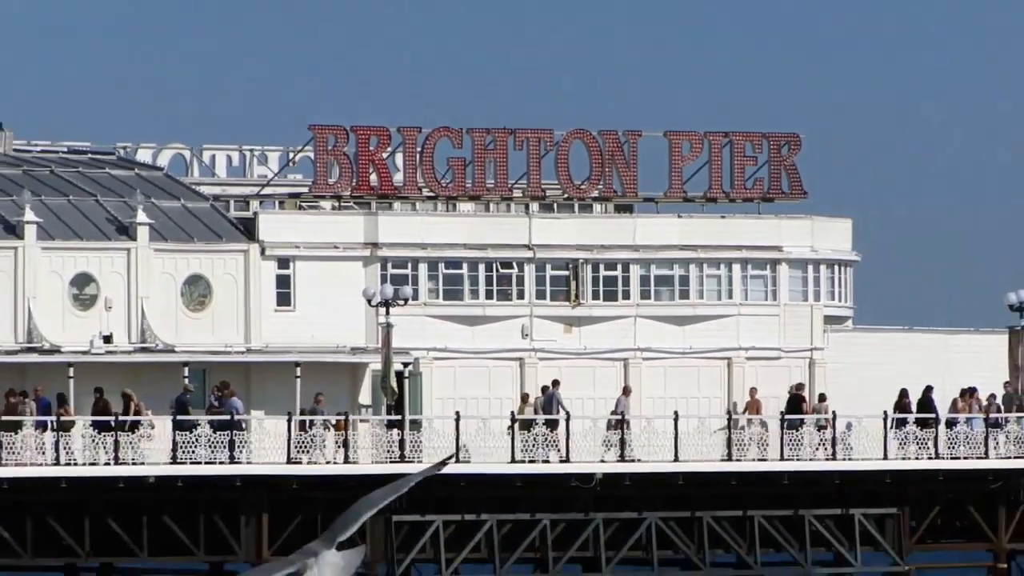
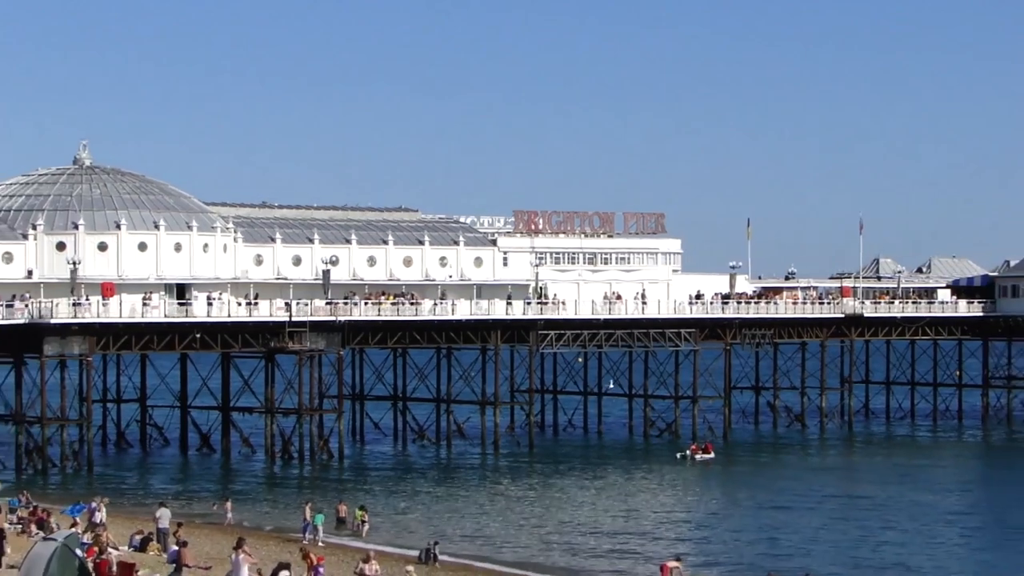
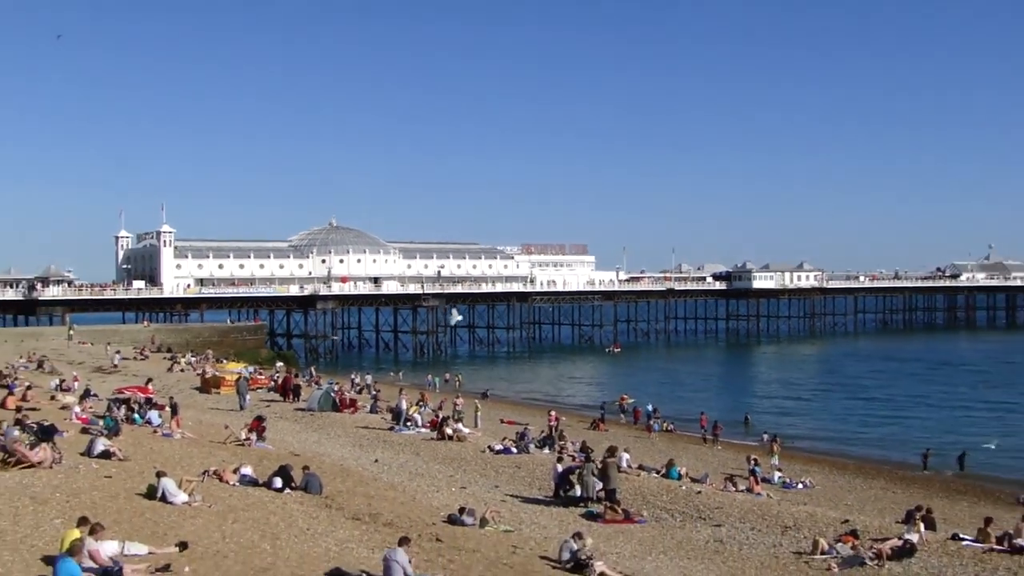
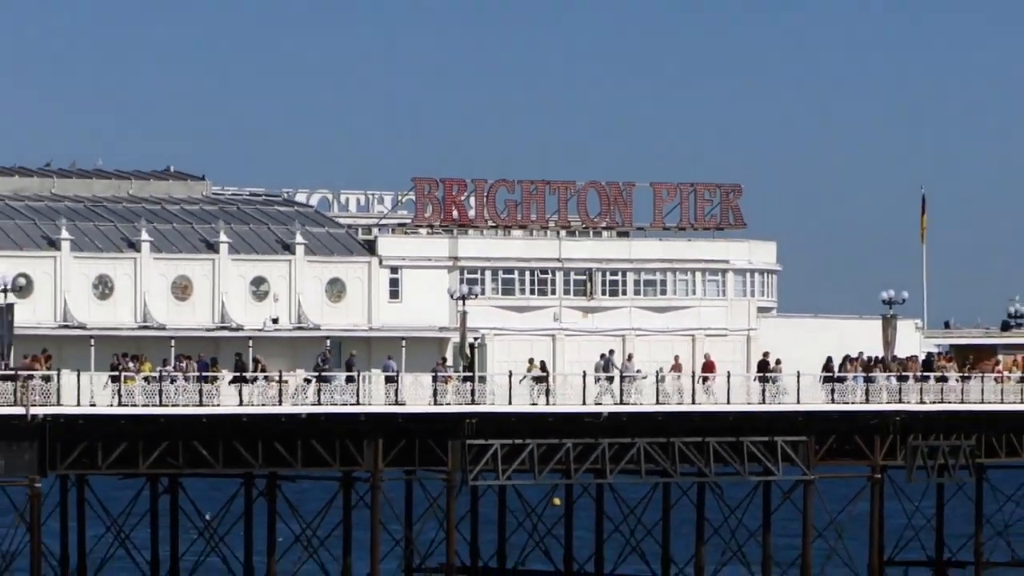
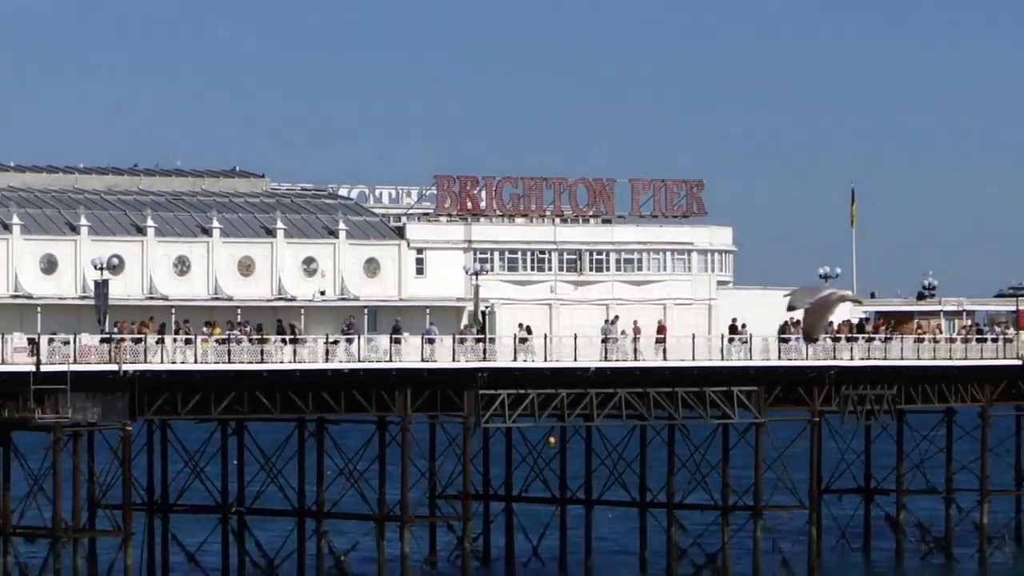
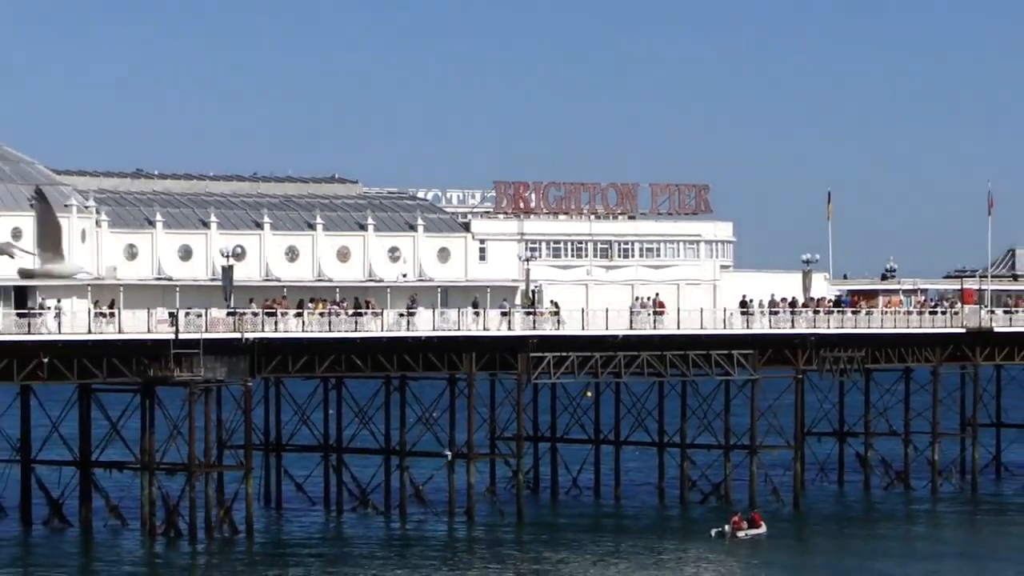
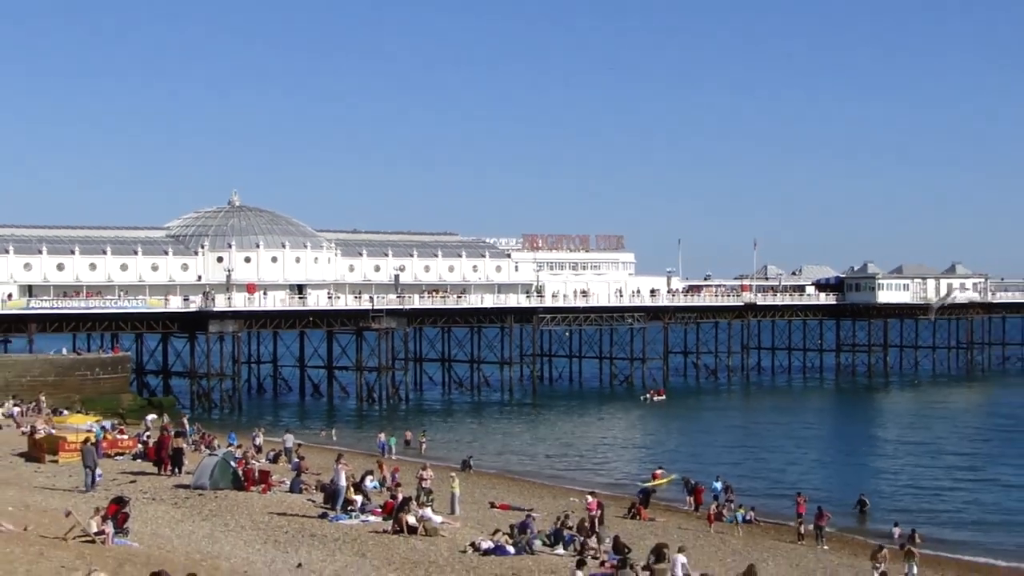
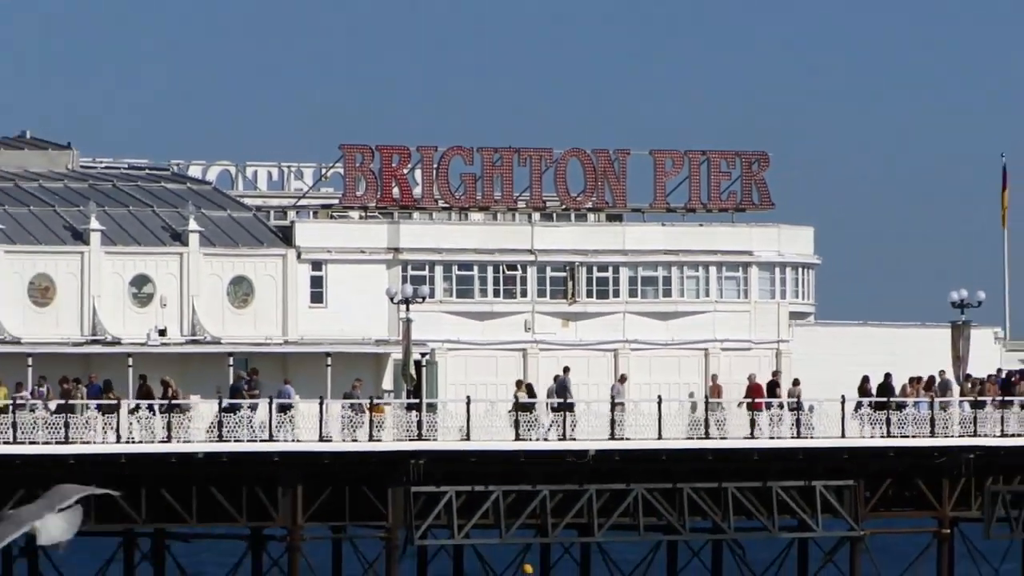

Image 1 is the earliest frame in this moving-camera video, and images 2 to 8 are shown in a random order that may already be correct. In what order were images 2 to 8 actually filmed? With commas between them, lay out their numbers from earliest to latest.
8, 4, 5, 6, 2, 7, 3
